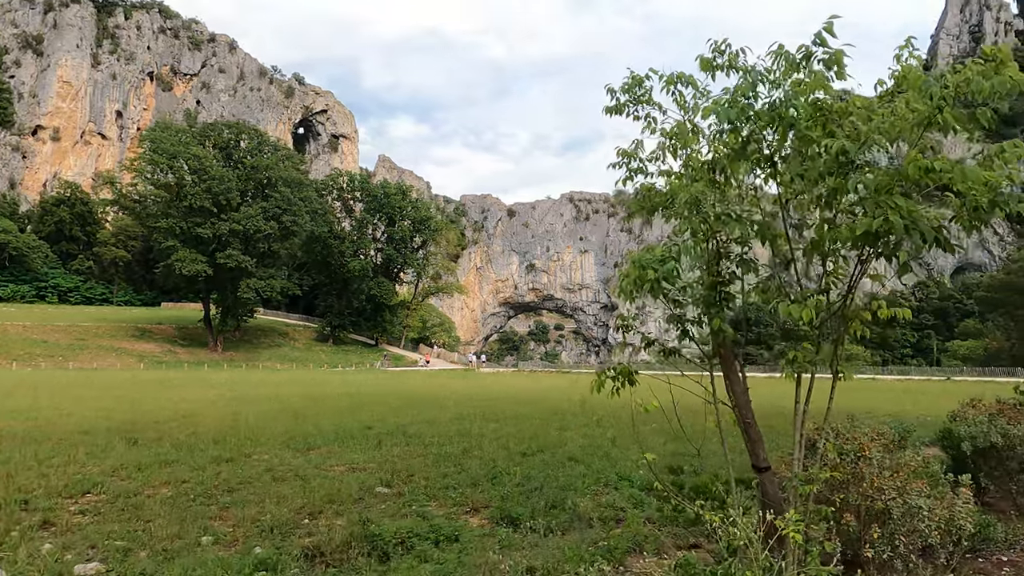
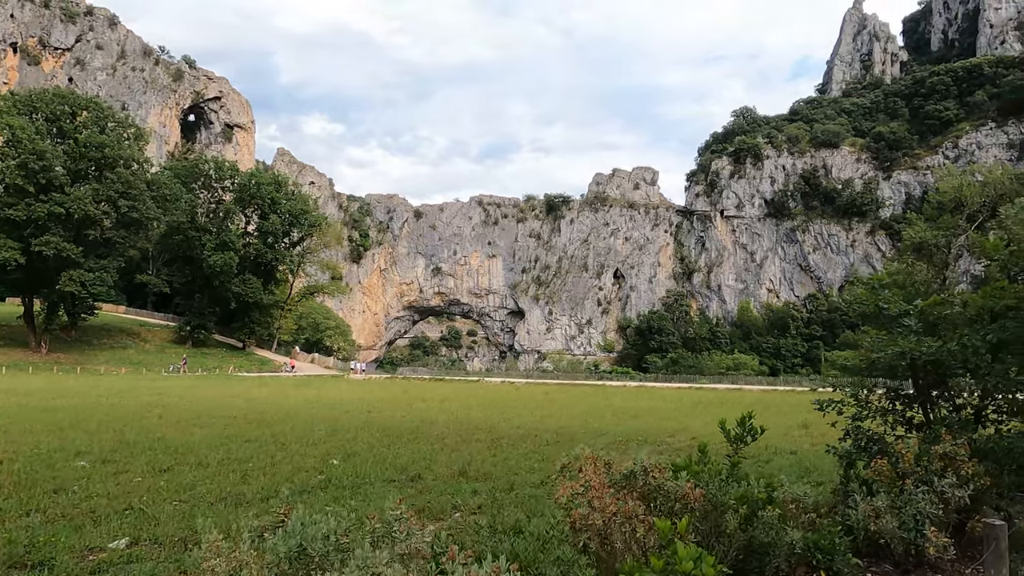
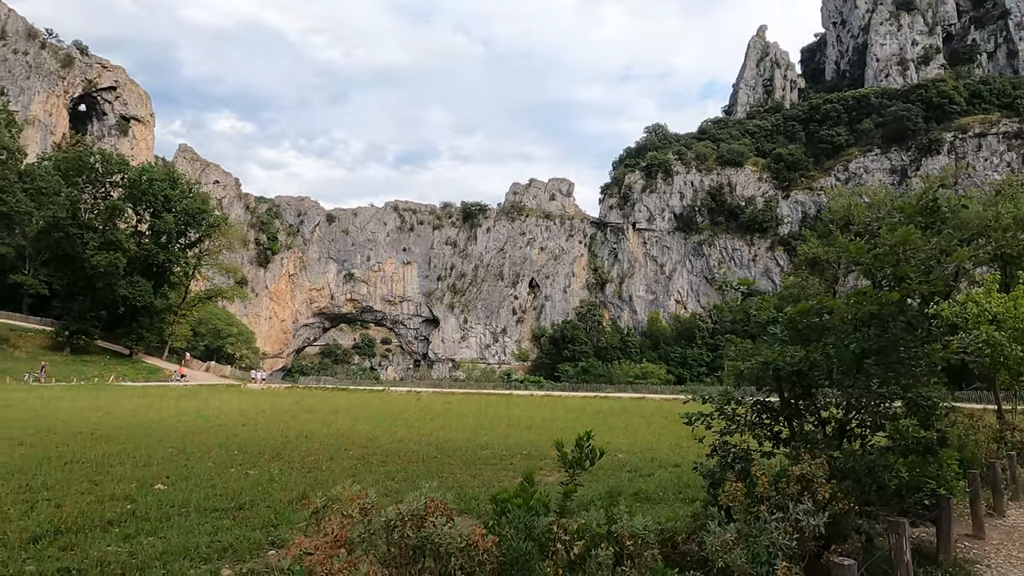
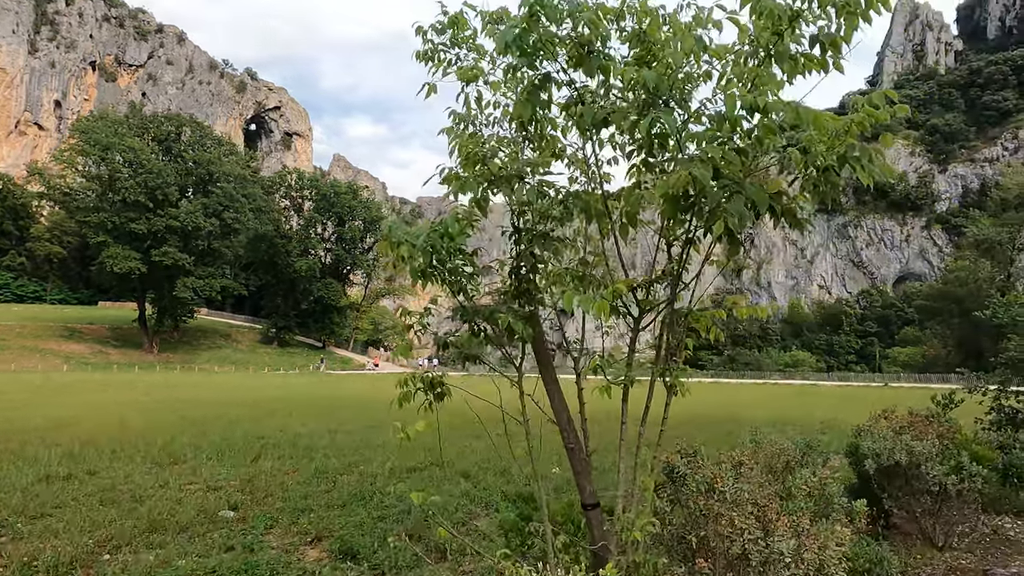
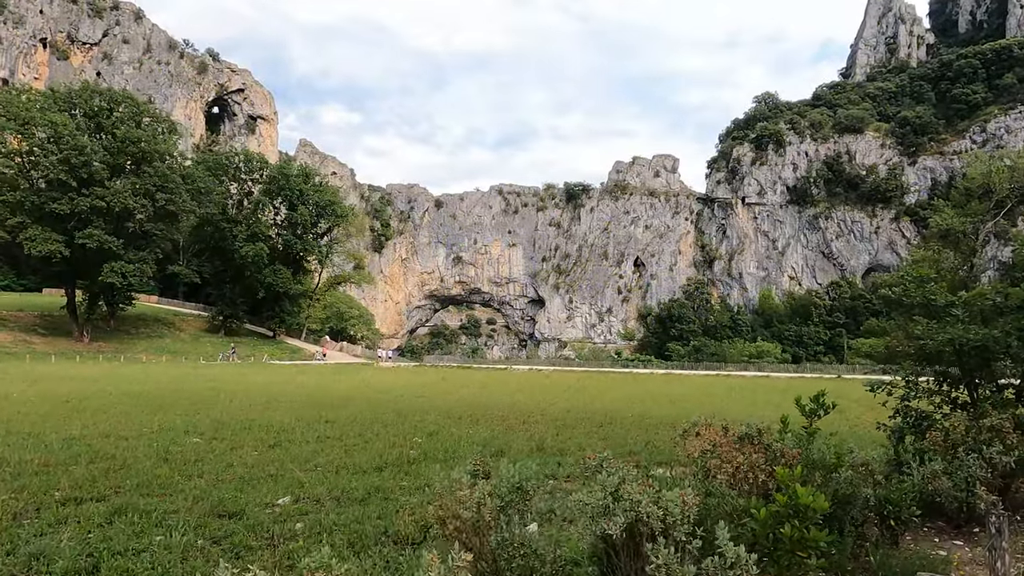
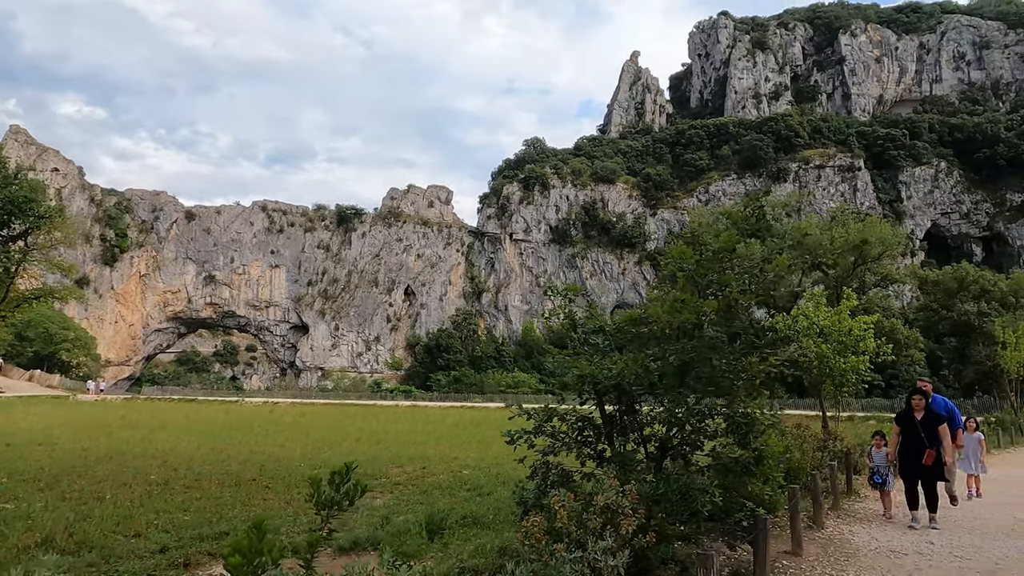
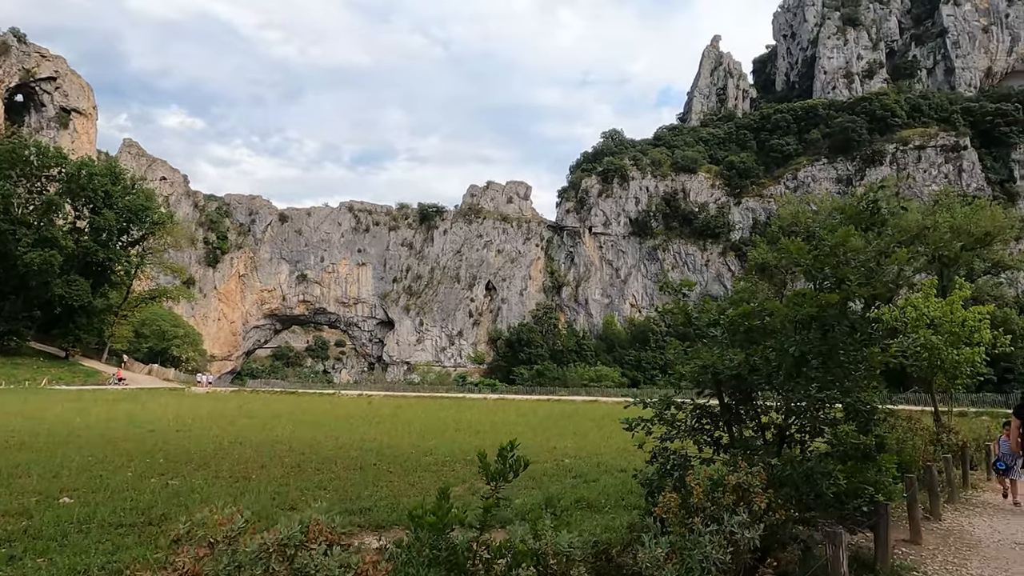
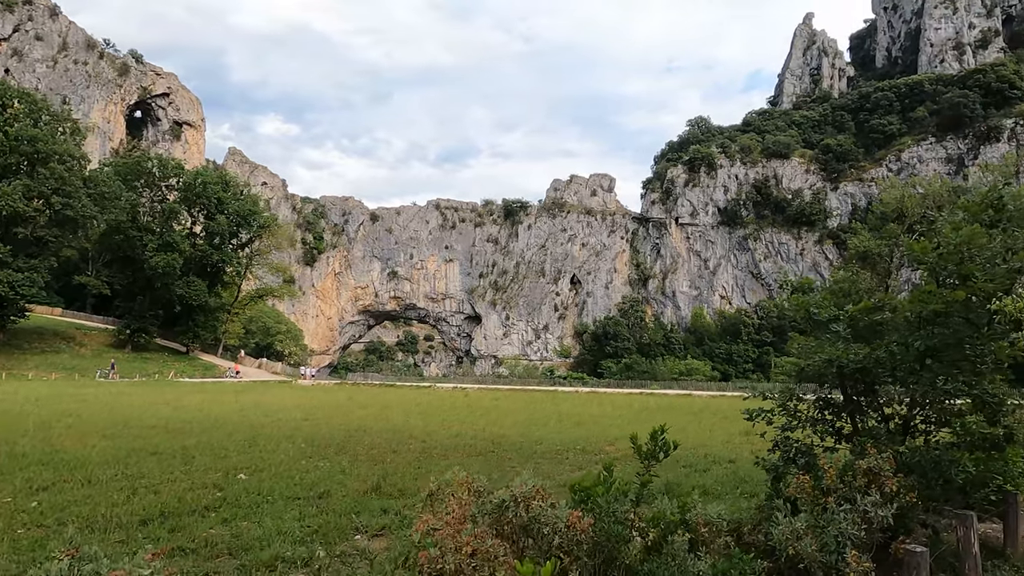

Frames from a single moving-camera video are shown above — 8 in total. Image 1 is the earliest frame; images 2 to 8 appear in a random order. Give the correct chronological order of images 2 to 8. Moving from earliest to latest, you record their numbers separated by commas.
4, 5, 2, 8, 3, 7, 6
